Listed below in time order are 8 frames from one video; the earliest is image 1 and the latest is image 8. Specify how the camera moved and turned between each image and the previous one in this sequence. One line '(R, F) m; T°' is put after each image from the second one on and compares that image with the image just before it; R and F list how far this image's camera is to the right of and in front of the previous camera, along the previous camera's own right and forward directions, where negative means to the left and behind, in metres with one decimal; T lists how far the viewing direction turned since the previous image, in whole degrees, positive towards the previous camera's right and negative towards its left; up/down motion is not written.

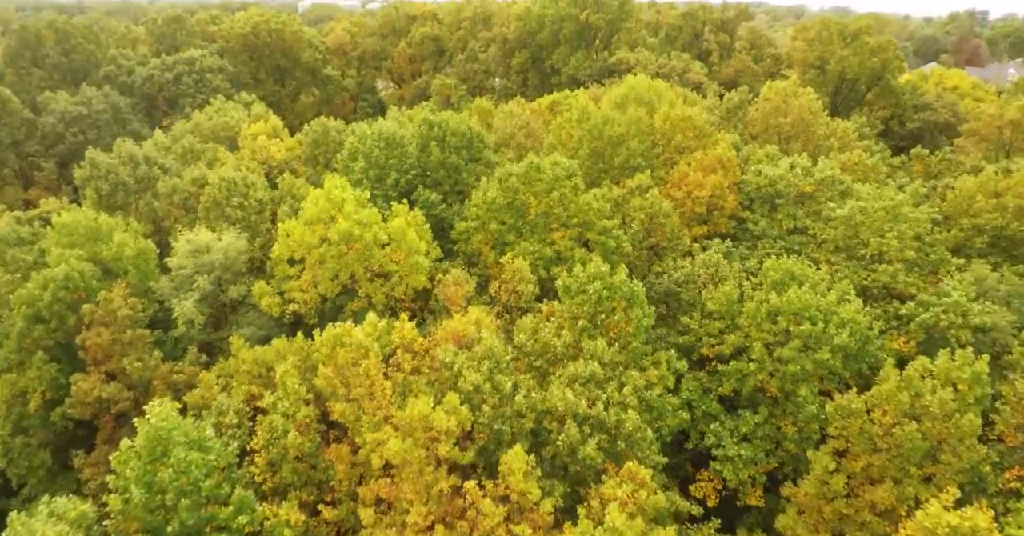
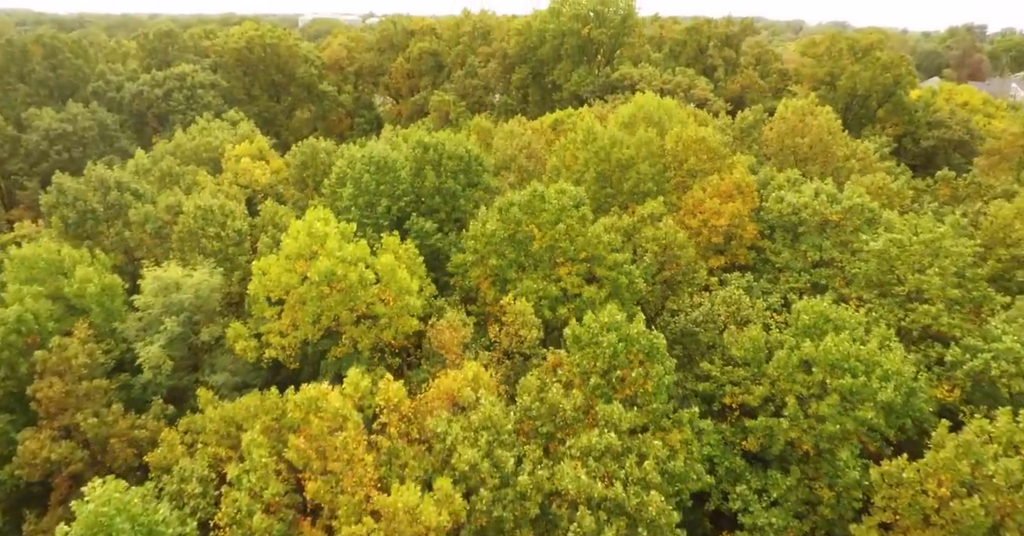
(-0.1, +2.0) m; 0°
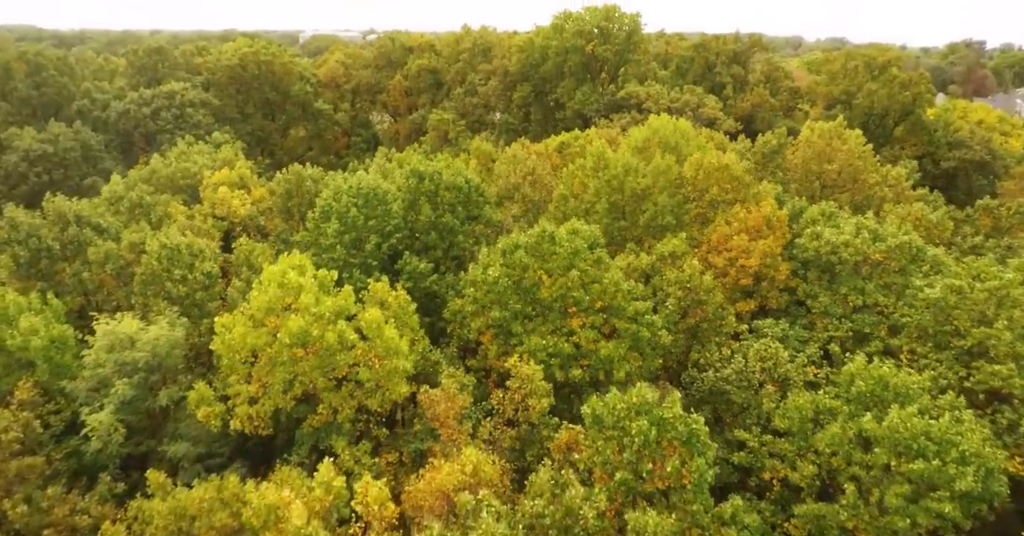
(-0.1, +2.5) m; 0°
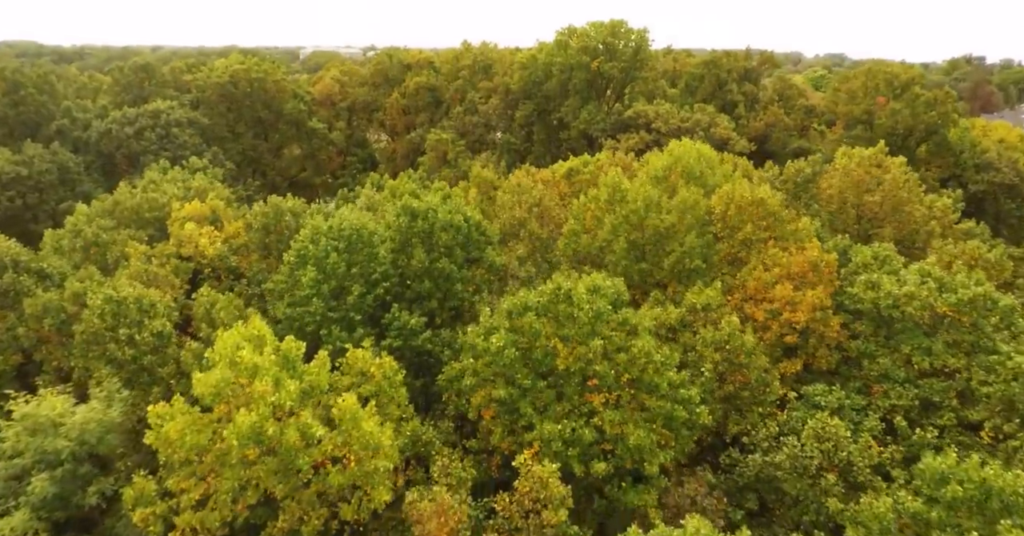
(-0.2, +3.0) m; 0°
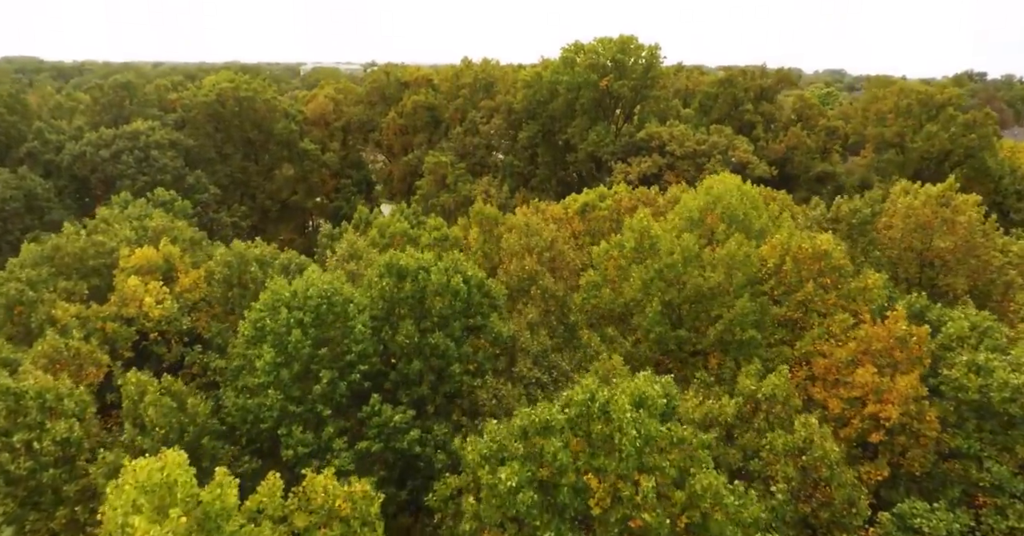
(-0.2, +3.8) m; 0°
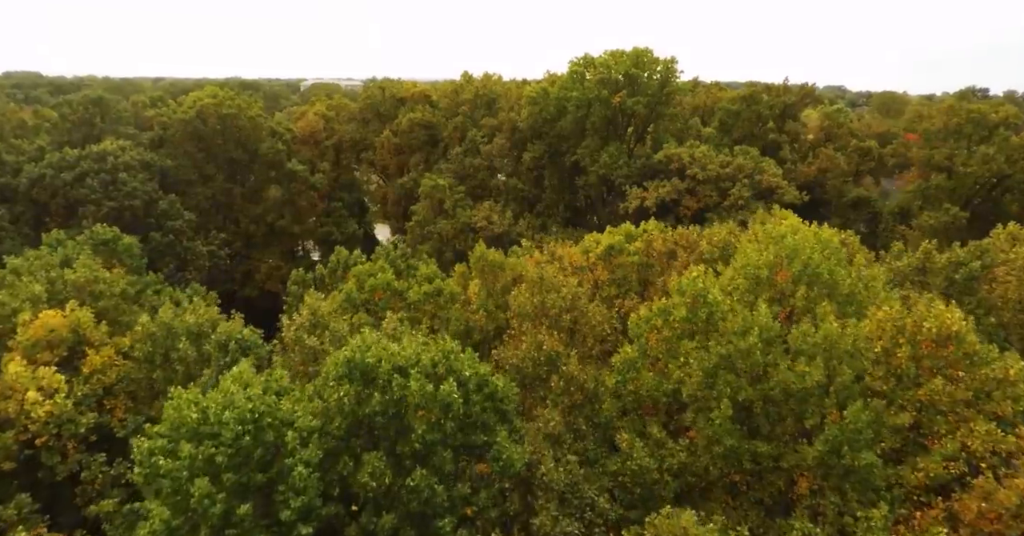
(-0.2, +4.8) m; 0°
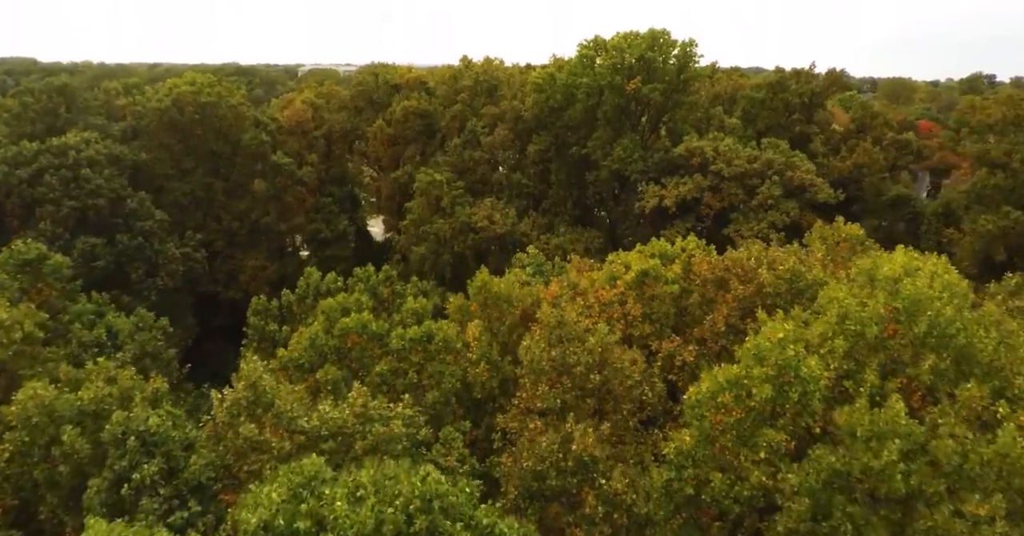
(-0.2, +4.3) m; 0°
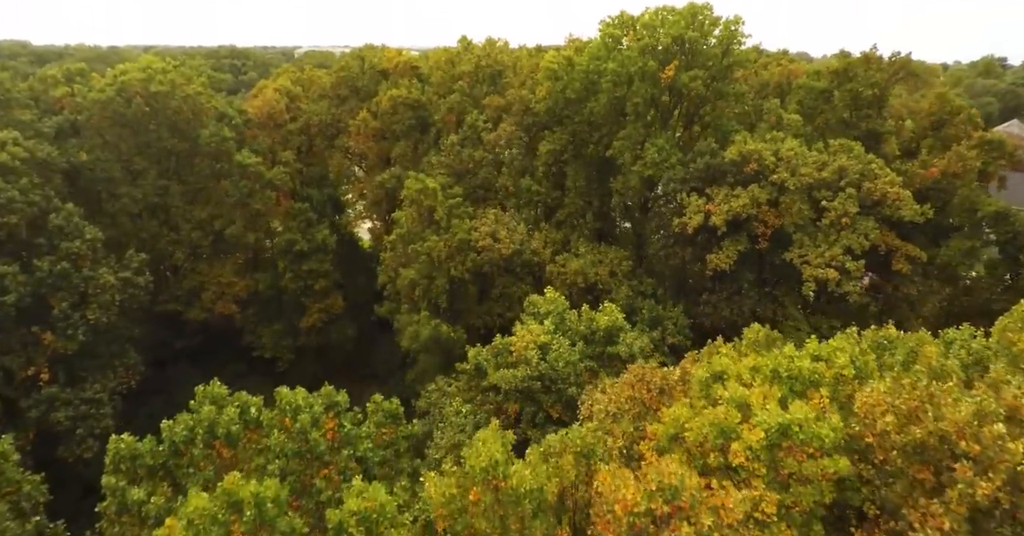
(-0.4, +7.8) m; 0°
